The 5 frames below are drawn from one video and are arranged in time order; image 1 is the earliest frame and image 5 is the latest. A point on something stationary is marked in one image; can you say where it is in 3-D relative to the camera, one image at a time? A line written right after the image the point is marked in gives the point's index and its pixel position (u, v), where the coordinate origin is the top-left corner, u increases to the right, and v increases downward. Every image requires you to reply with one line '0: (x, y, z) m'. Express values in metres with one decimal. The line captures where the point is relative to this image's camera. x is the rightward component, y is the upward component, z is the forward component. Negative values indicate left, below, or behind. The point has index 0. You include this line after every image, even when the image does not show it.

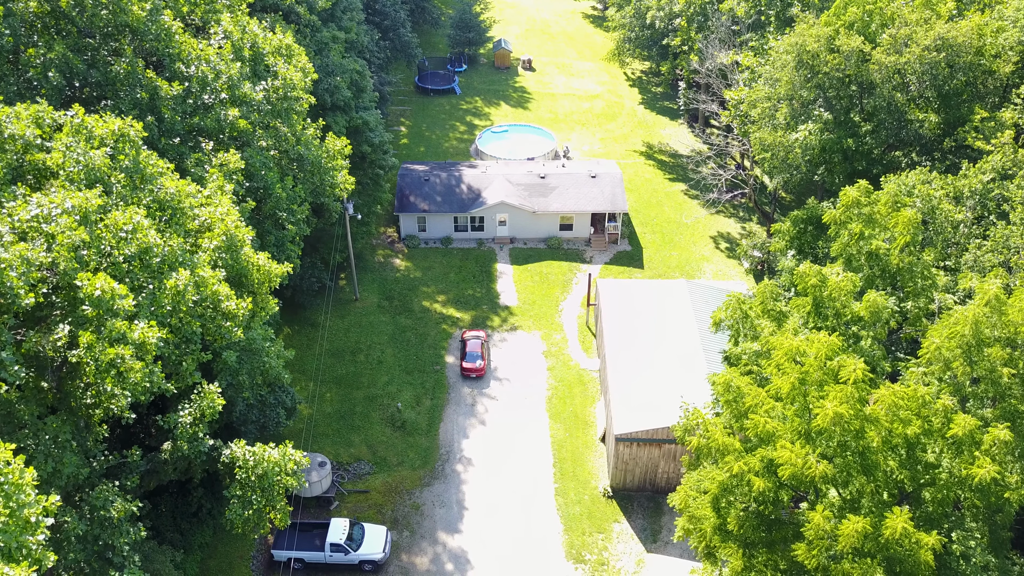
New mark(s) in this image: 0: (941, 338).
0: (+9.8, -1.2, +17.5) m
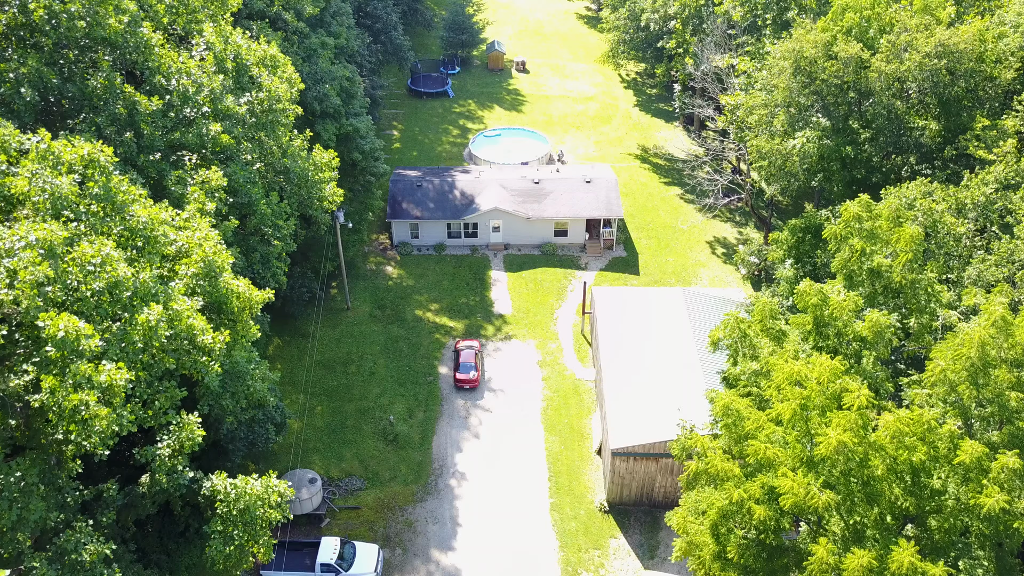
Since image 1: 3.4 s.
0: (+9.6, -1.6, +17.0) m
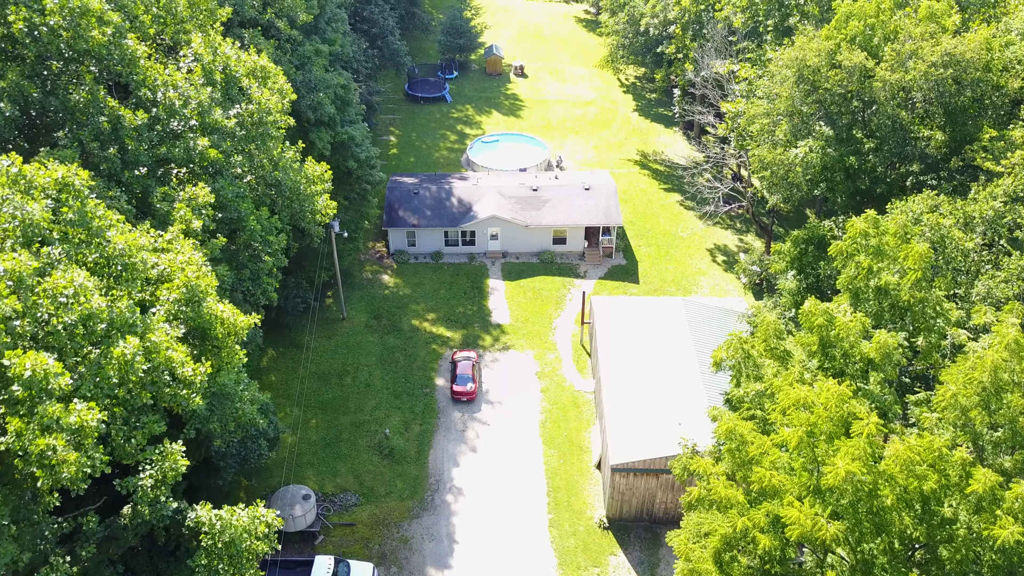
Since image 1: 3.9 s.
0: (+9.5, -2.1, +16.4) m
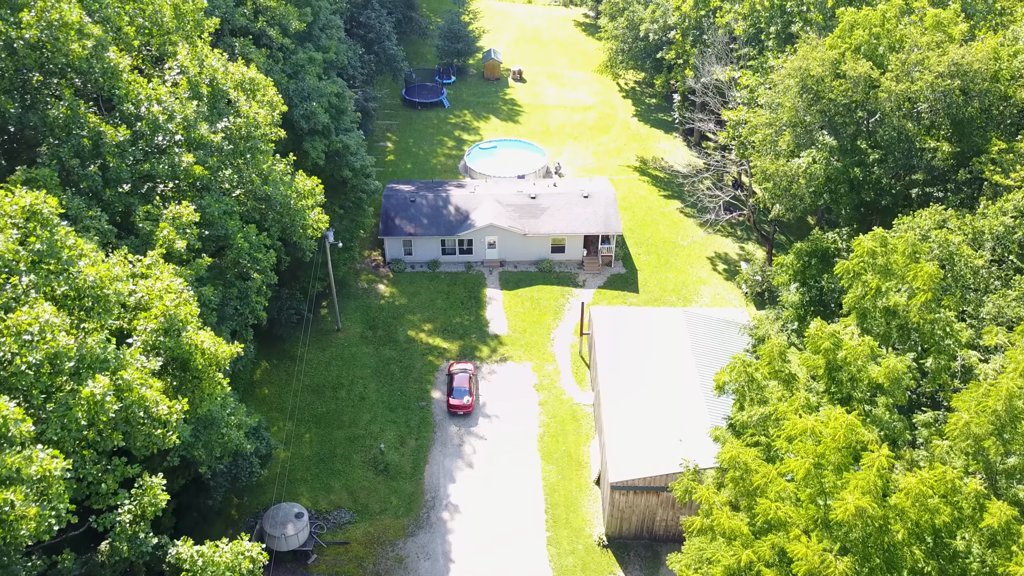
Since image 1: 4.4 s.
0: (+9.4, -2.6, +15.8) m
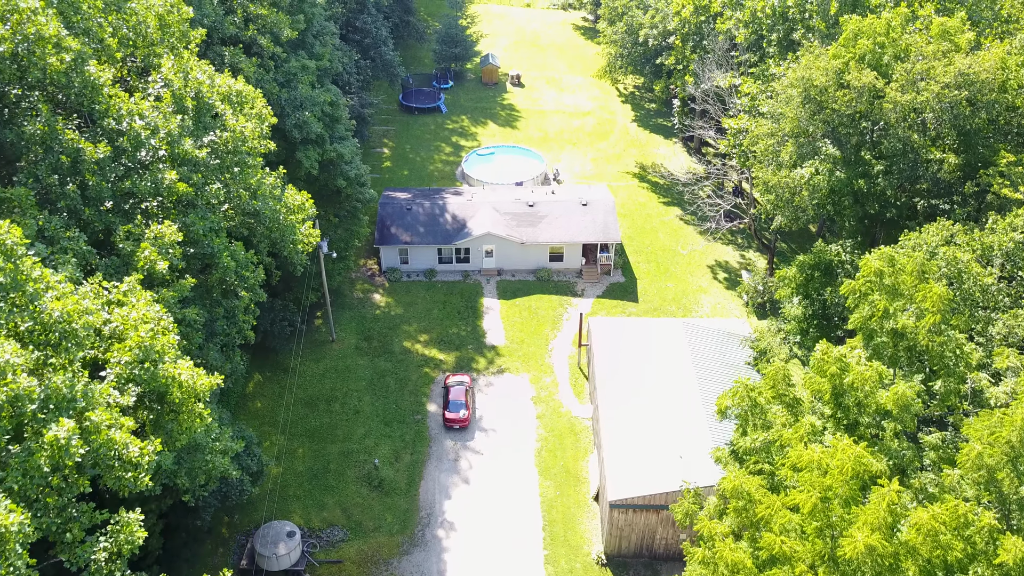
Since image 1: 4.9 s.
0: (+9.3, -3.0, +15.2) m
